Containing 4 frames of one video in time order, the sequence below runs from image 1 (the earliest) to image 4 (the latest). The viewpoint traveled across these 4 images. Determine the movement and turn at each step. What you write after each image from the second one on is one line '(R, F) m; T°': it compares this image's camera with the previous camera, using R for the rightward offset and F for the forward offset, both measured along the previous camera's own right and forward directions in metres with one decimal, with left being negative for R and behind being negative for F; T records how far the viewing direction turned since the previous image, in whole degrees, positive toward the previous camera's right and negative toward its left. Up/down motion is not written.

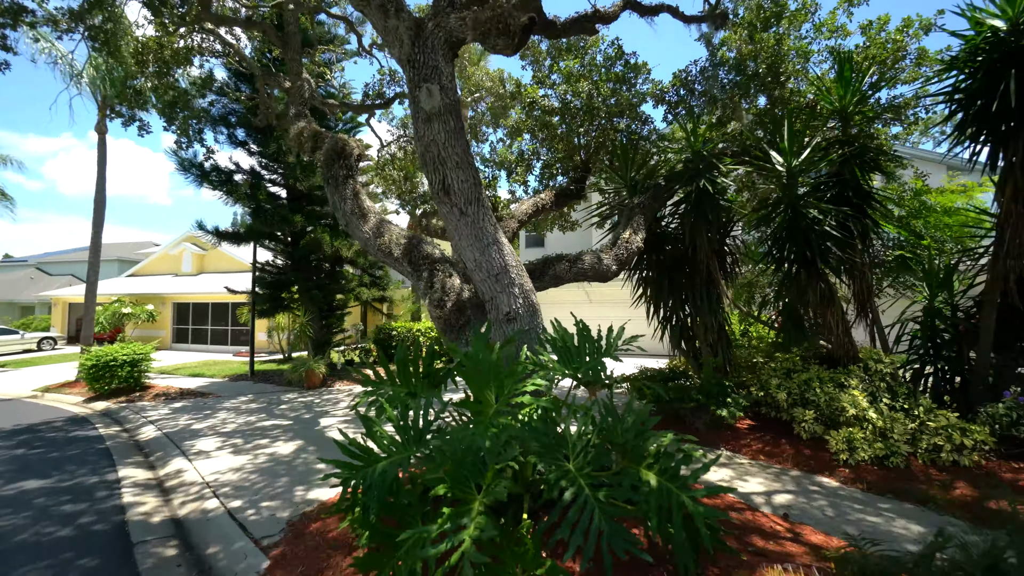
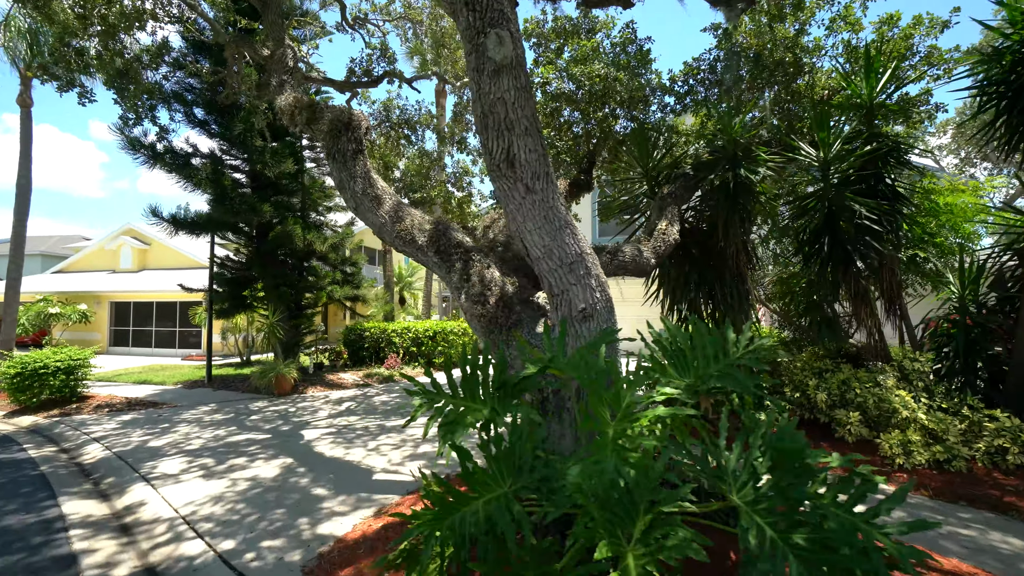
(-0.8, +0.6) m; +5°
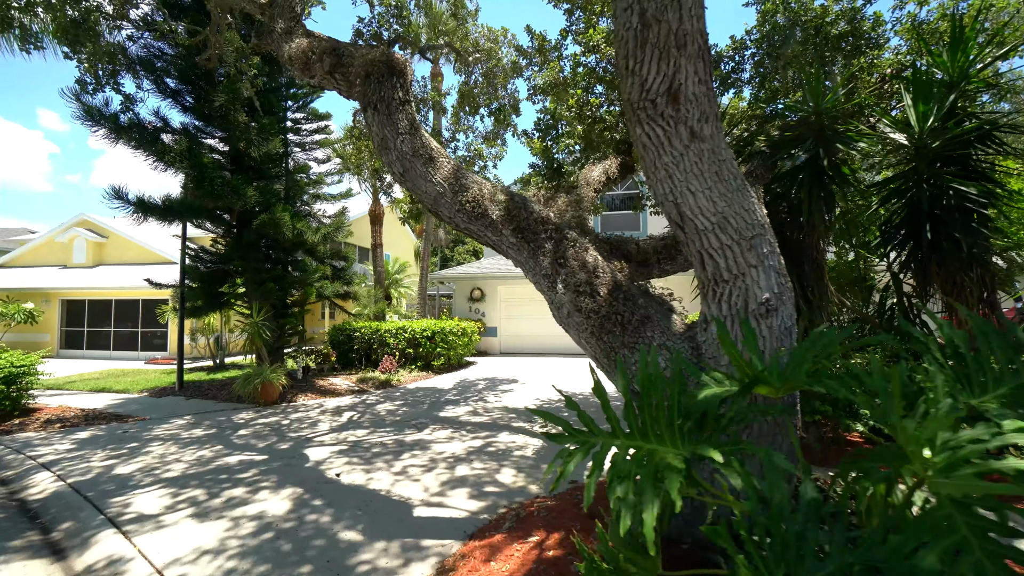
(-0.9, +0.9) m; +3°
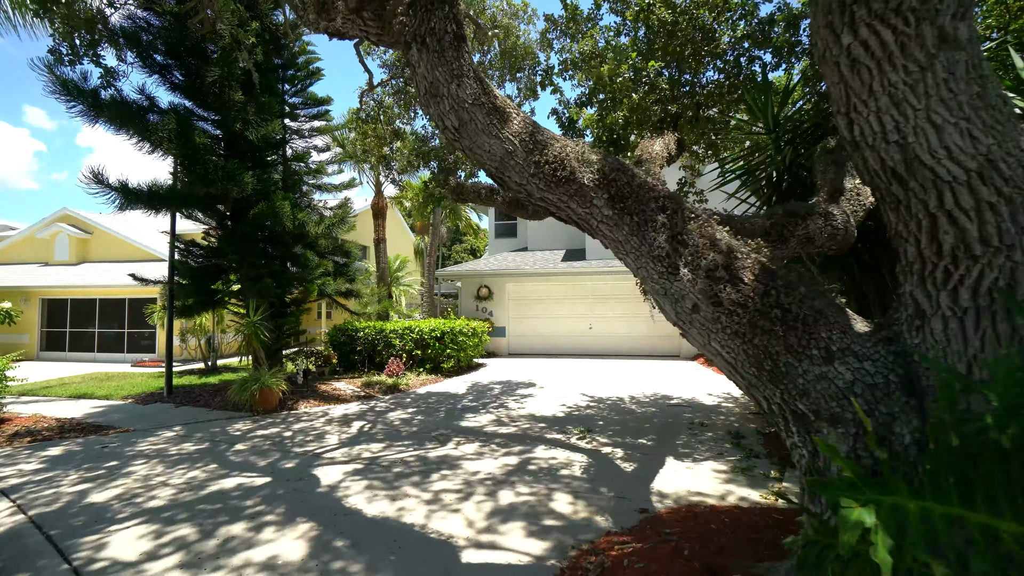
(-0.5, +0.7) m; +1°
